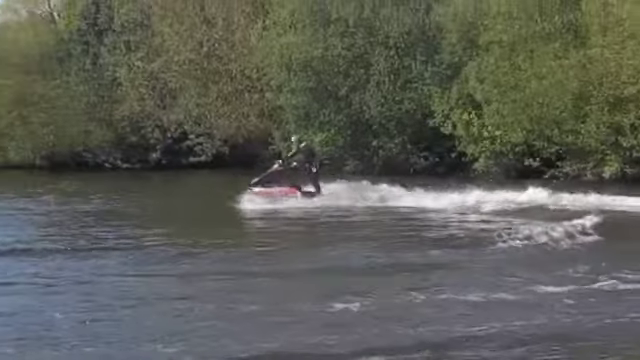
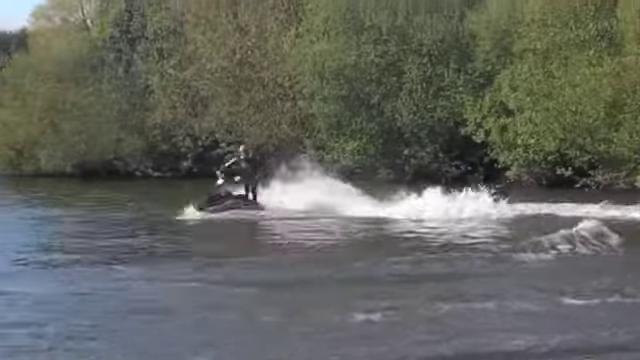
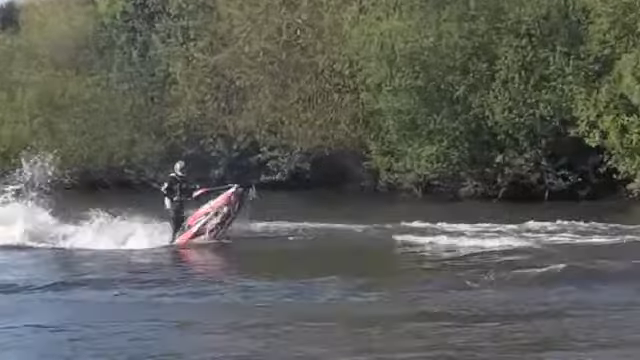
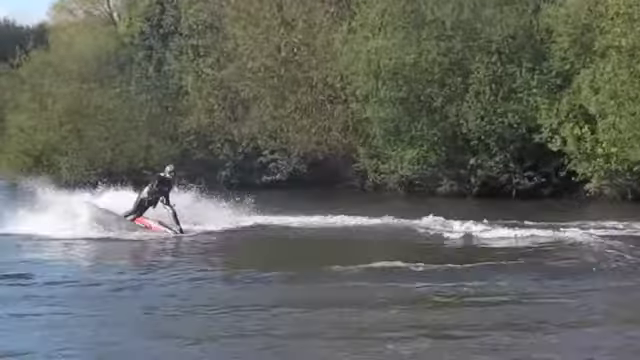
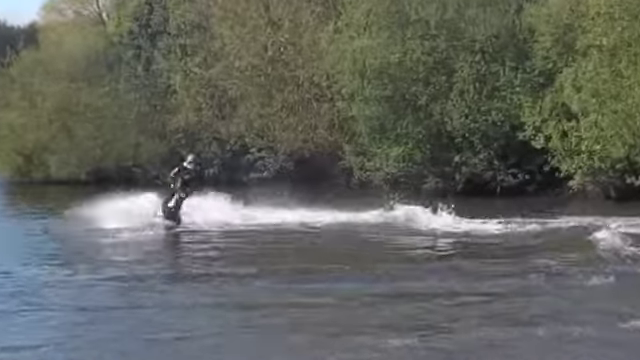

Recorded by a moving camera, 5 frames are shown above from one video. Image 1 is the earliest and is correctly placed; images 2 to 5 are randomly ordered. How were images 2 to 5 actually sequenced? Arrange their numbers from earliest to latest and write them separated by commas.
2, 5, 4, 3
